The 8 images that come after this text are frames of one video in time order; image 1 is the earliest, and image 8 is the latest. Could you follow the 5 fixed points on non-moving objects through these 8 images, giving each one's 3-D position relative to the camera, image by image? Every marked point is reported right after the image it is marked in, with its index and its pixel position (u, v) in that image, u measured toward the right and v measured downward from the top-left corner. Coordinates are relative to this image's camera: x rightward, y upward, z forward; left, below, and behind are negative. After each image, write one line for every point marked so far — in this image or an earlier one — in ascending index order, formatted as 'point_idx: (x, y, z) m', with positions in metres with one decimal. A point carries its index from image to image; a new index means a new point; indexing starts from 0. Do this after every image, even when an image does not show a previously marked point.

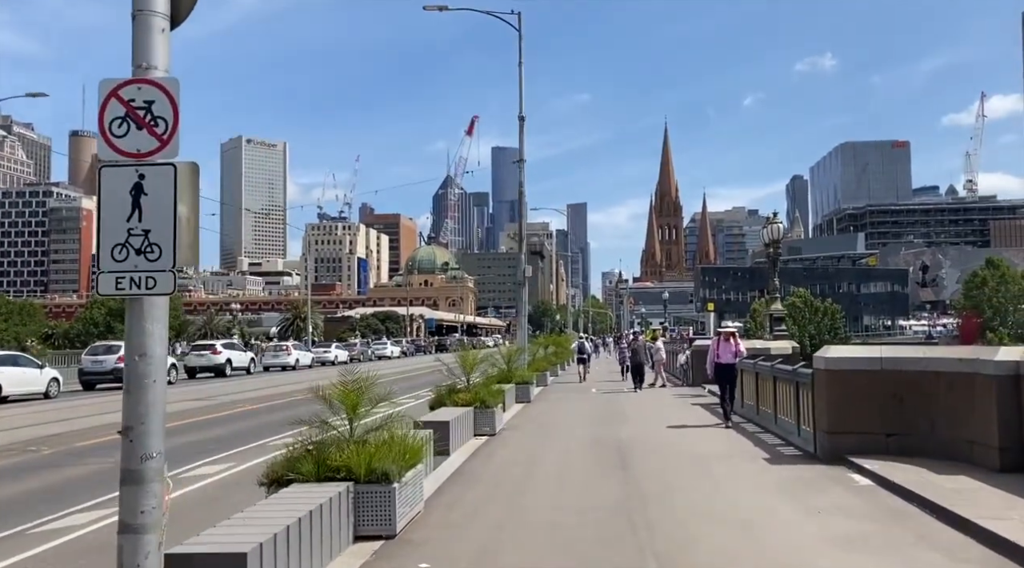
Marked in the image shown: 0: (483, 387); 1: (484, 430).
0: (-0.5, -1.8, +15.9) m
1: (-0.5, -2.5, +15.4) m
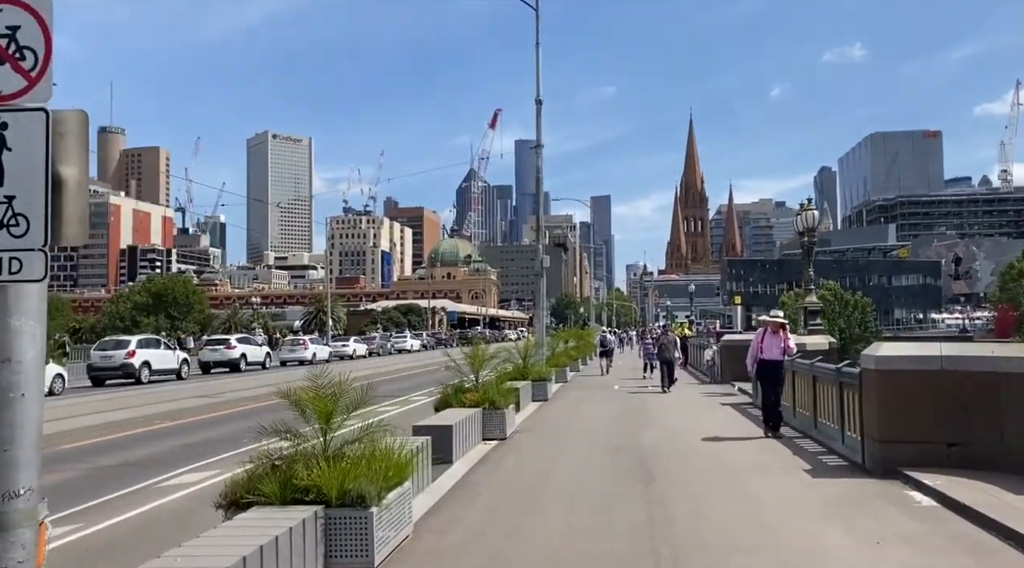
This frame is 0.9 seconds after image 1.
0: (-0.3, -1.7, +14.7) m
1: (-0.3, -2.4, +14.2) m
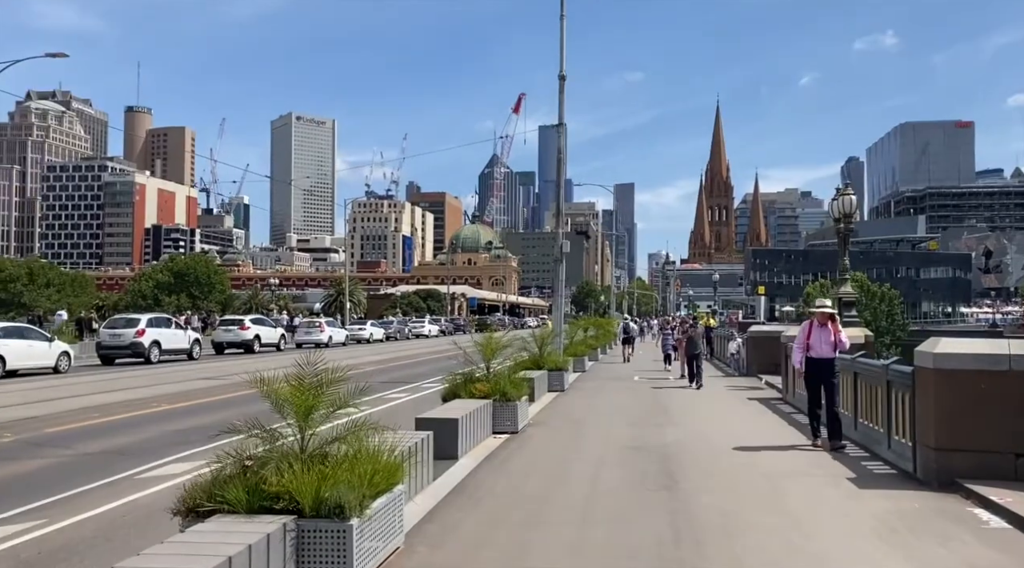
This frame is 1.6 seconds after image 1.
0: (-0.1, -1.4, +13.7) m
1: (-0.1, -2.1, +13.2) m
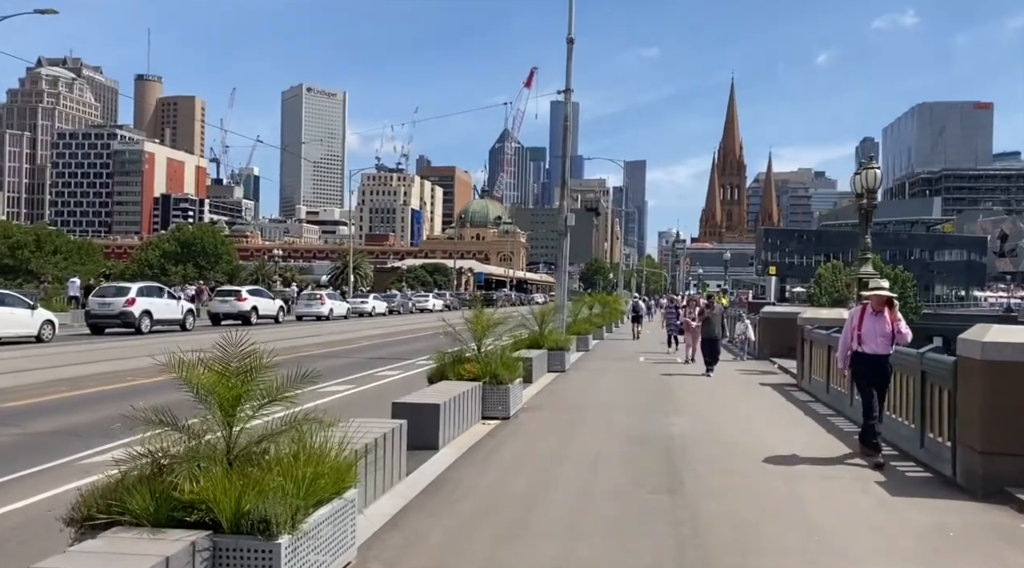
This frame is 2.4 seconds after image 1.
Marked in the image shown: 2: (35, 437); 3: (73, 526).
0: (-0.2, -1.0, +12.6) m
1: (-0.2, -1.7, +12.1) m
2: (-5.8, -1.9, +11.0) m
3: (-2.4, -1.3, +5.0) m
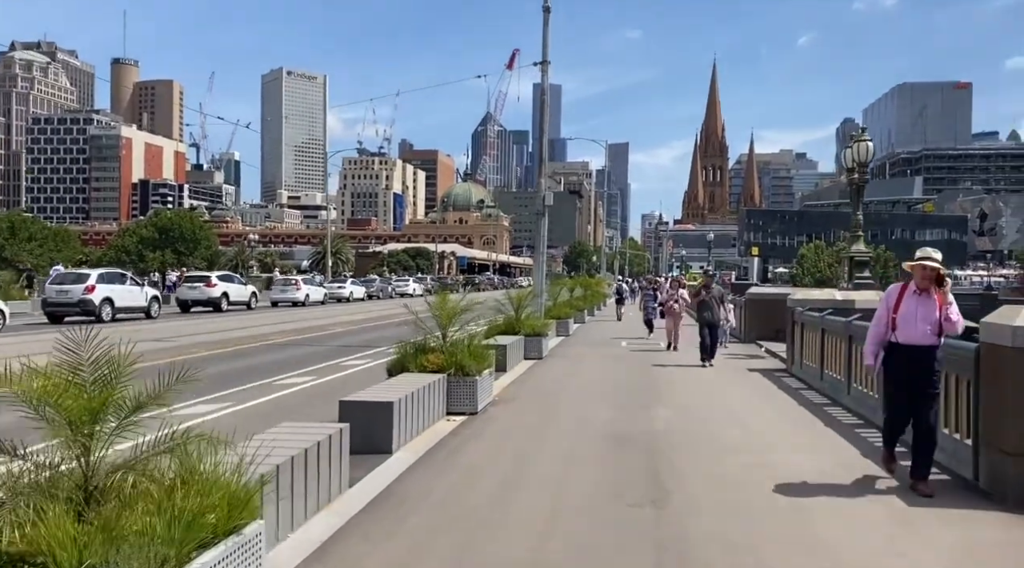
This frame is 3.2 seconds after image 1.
0: (-0.6, -0.8, +11.4) m
1: (-0.6, -1.5, +11.0) m
2: (-6.2, -1.7, +9.8) m
3: (-2.7, -1.3, +3.8) m
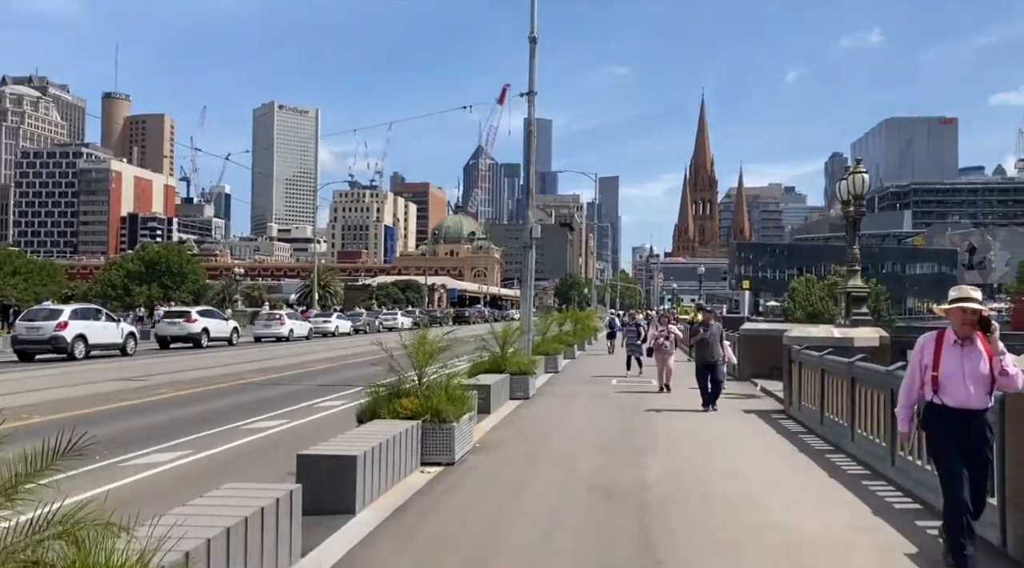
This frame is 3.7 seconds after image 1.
0: (-0.9, -1.3, +10.7) m
1: (-0.9, -2.0, +10.2) m
2: (-6.4, -2.1, +8.9) m
3: (-2.8, -1.4, +3.0) m
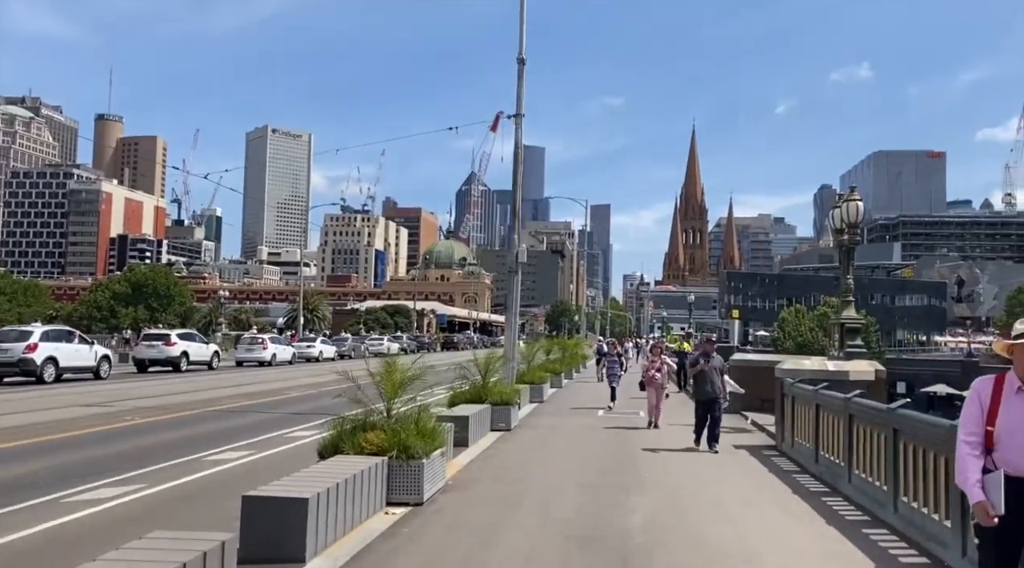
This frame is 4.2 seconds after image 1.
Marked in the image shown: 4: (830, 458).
0: (-1.1, -1.5, +9.9) m
1: (-1.1, -2.2, +9.4) m
2: (-6.7, -2.3, +8.1) m
3: (-3.0, -1.5, +2.3) m
4: (+4.0, -2.2, +11.4) m
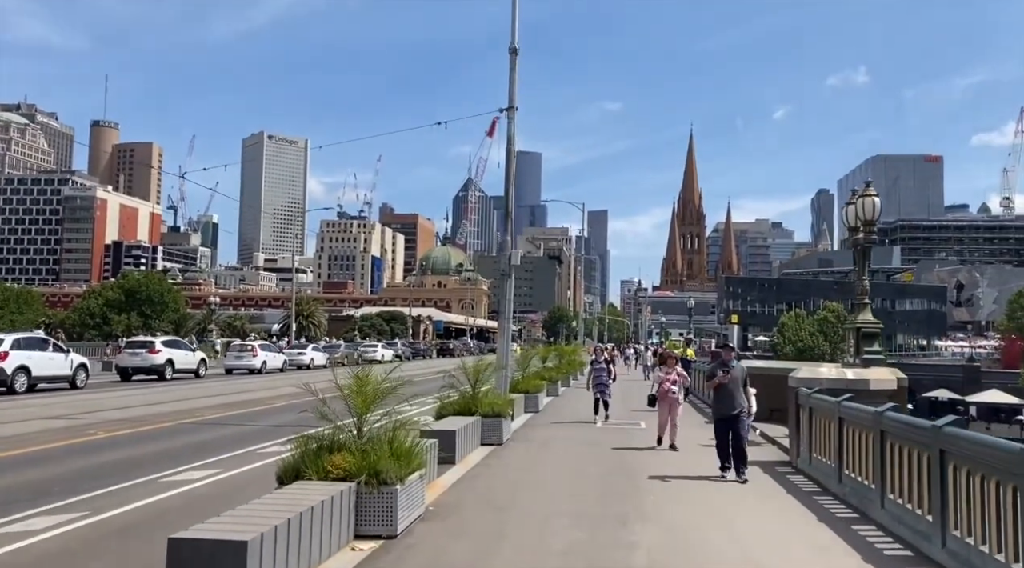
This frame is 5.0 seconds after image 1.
0: (-1.3, -1.5, +8.7) m
1: (-1.3, -2.2, +8.2) m
2: (-6.8, -2.3, +6.9) m
3: (-3.1, -1.4, +1.0) m
4: (+3.9, -2.2, +10.2) m
